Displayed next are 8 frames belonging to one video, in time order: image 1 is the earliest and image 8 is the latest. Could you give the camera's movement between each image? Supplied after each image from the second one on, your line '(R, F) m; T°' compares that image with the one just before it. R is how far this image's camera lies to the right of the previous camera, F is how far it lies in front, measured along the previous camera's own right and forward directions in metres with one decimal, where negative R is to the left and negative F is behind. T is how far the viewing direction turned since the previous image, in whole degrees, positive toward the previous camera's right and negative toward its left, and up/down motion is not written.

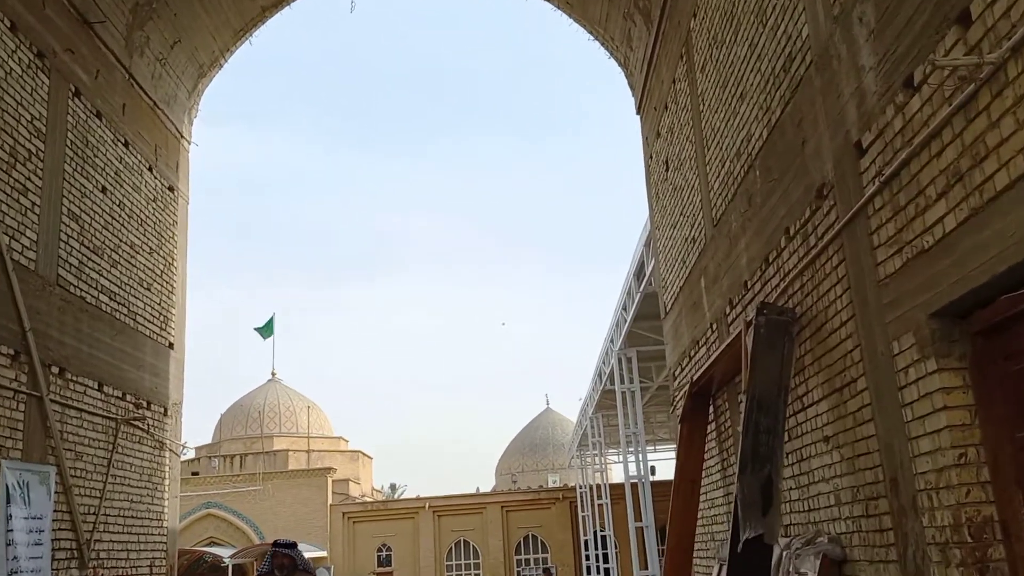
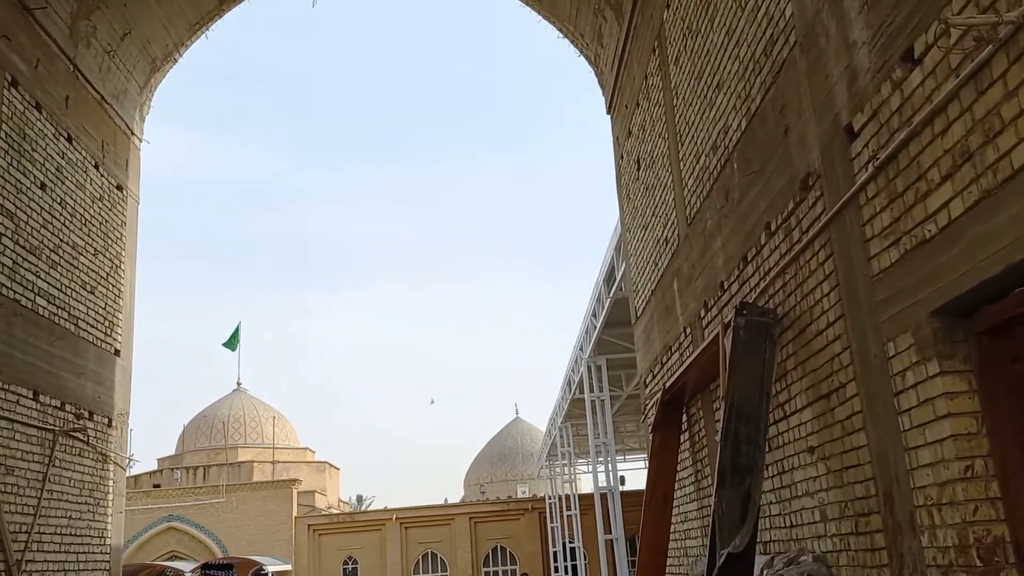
(+0.1, +0.4) m; +2°
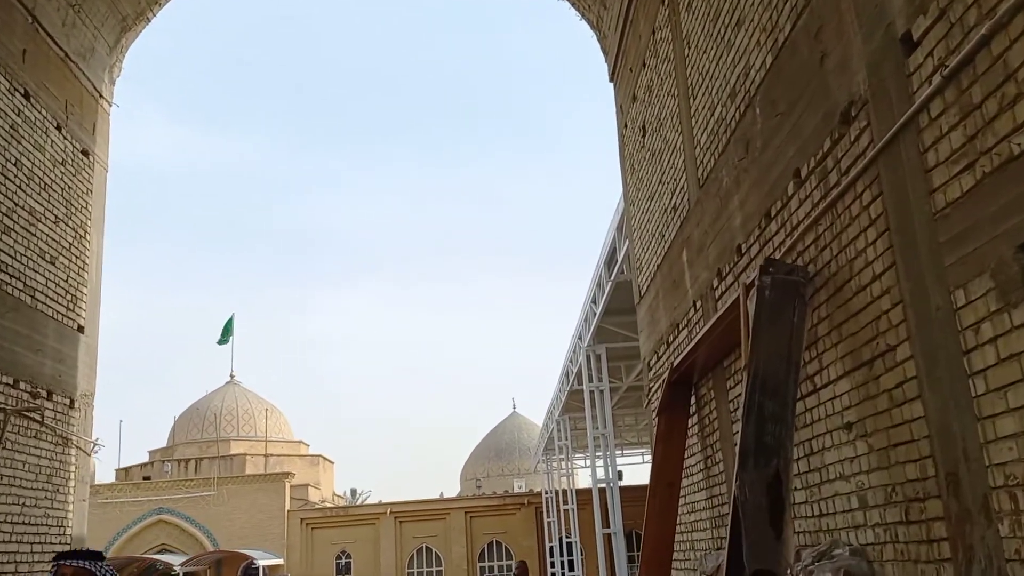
(0.0, +0.6) m; 0°
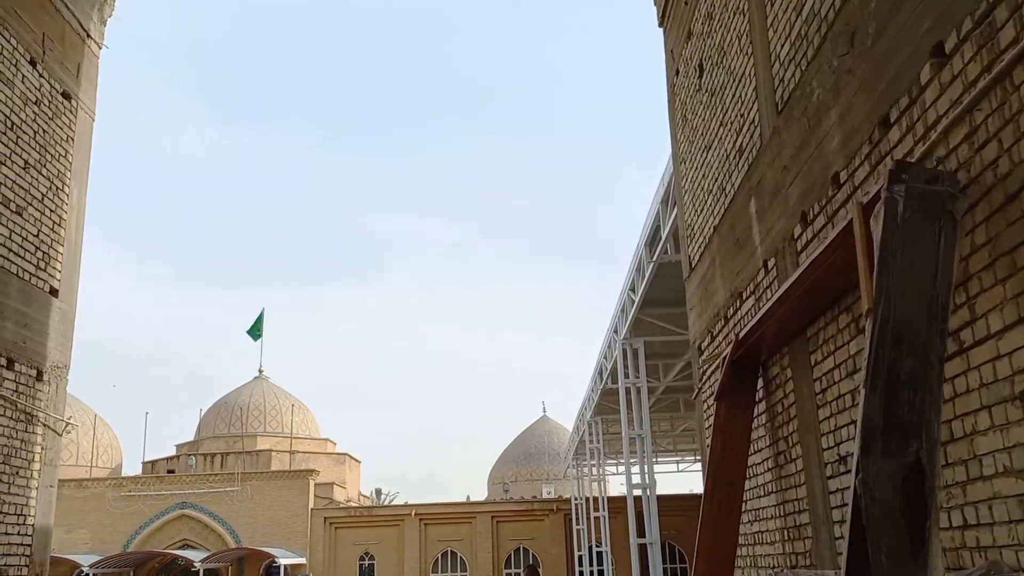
(0.0, +1.1) m; -2°
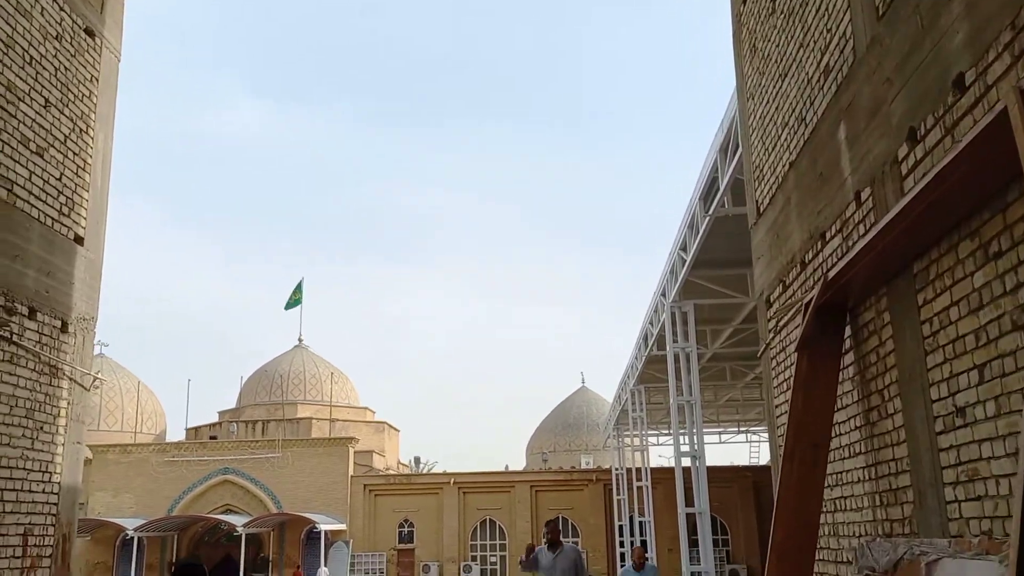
(-0.1, +0.5) m; -3°
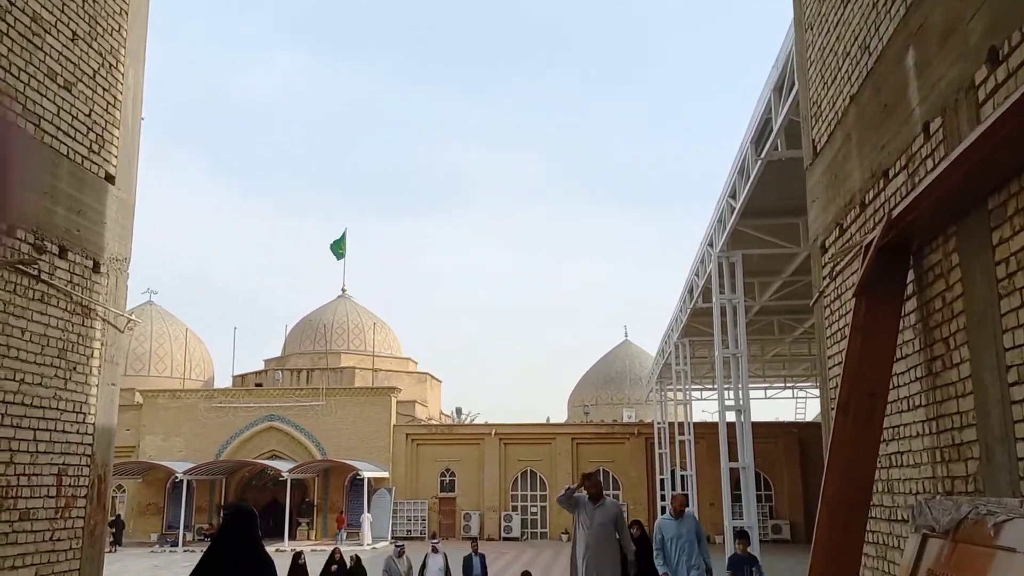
(0.0, +0.3) m; -3°
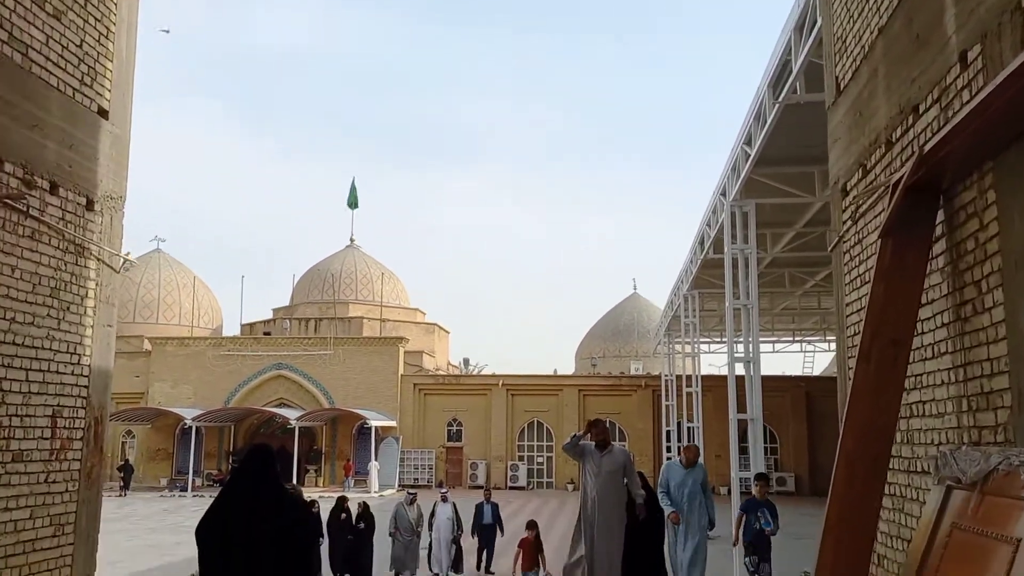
(0.0, +0.2) m; -1°
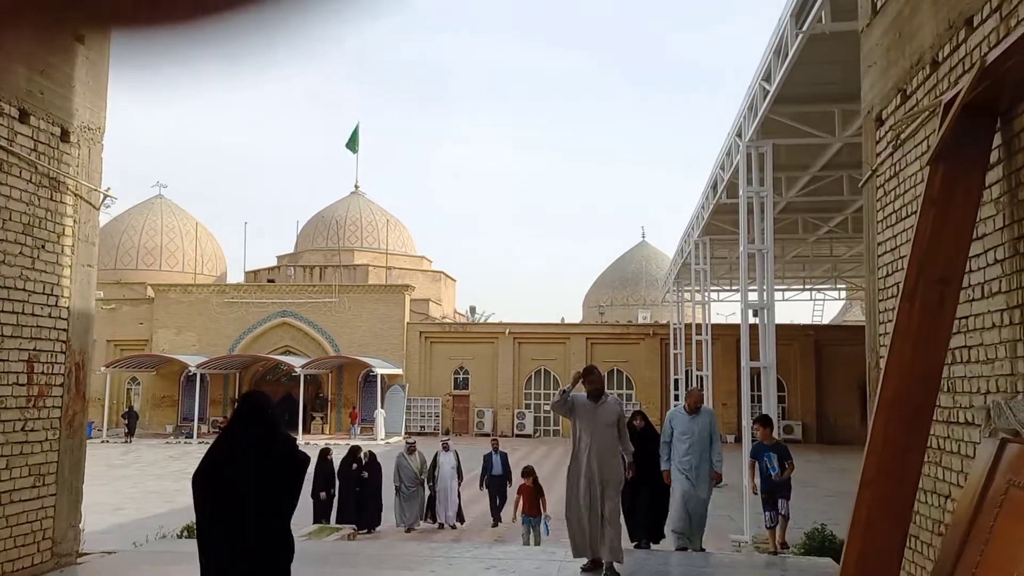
(0.0, +0.4) m; 0°
